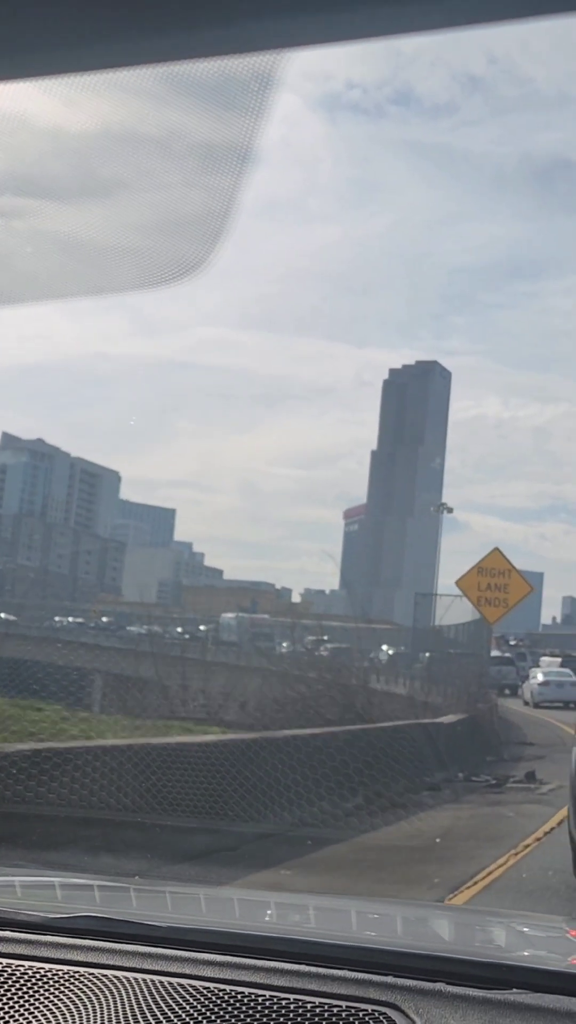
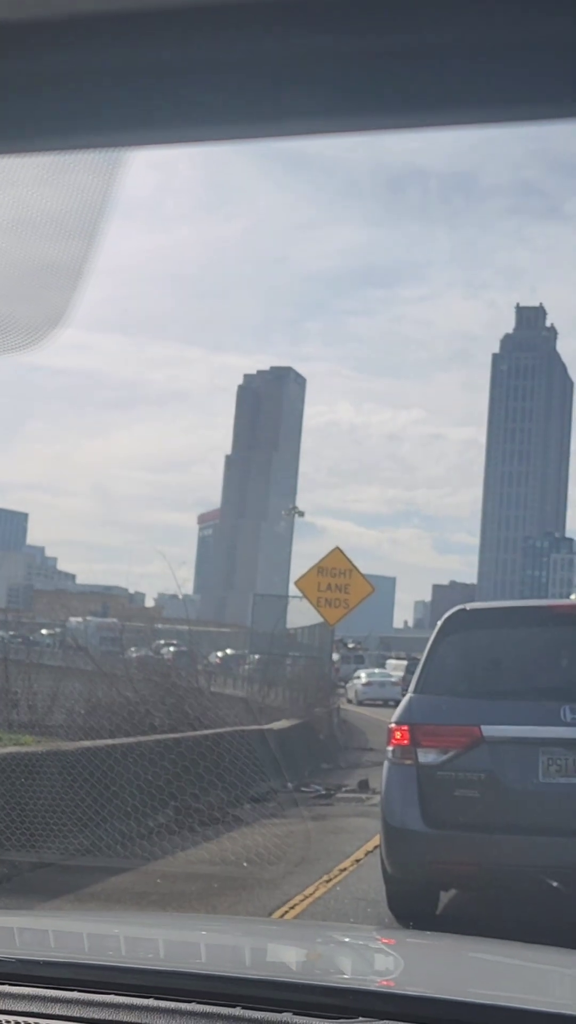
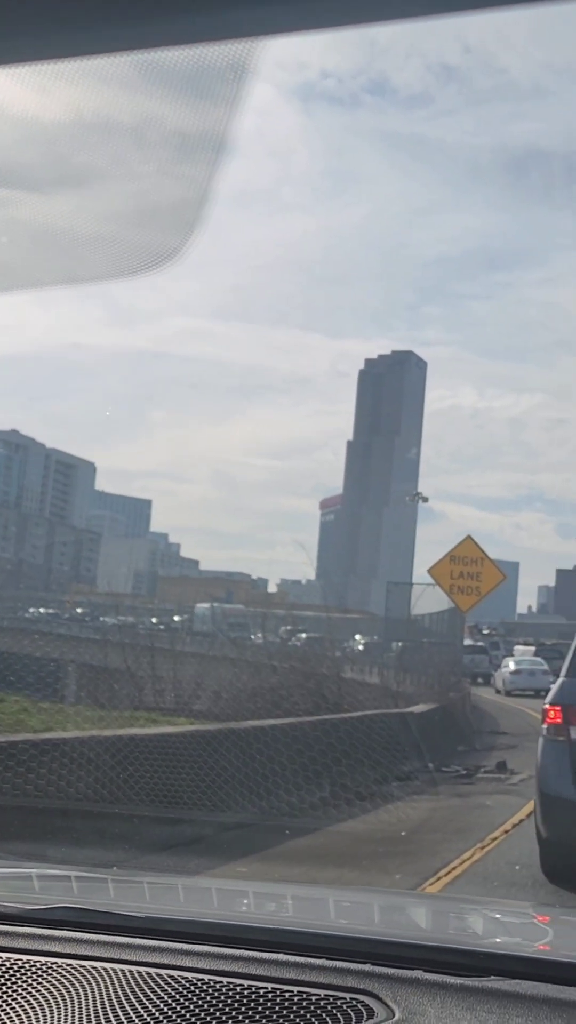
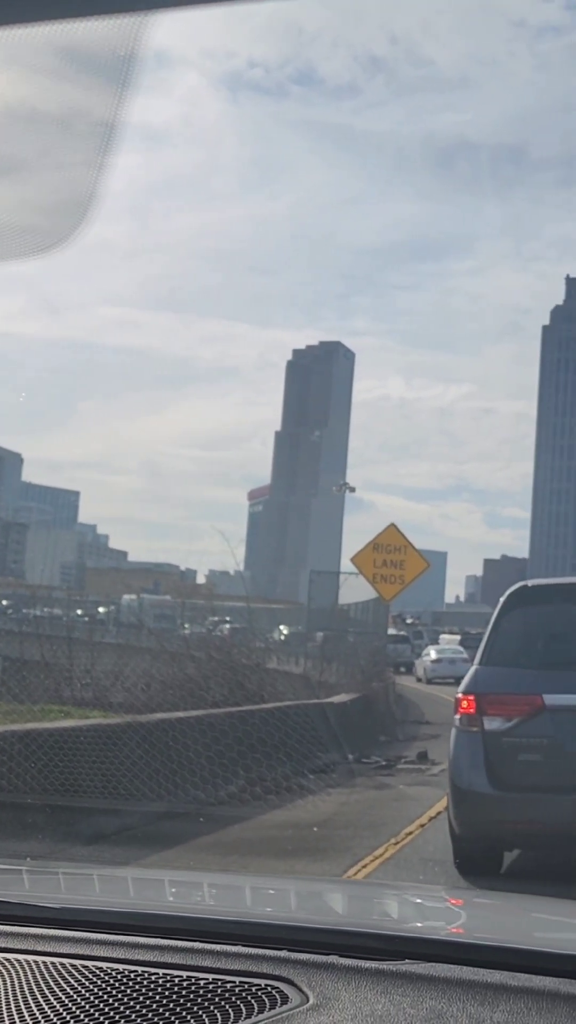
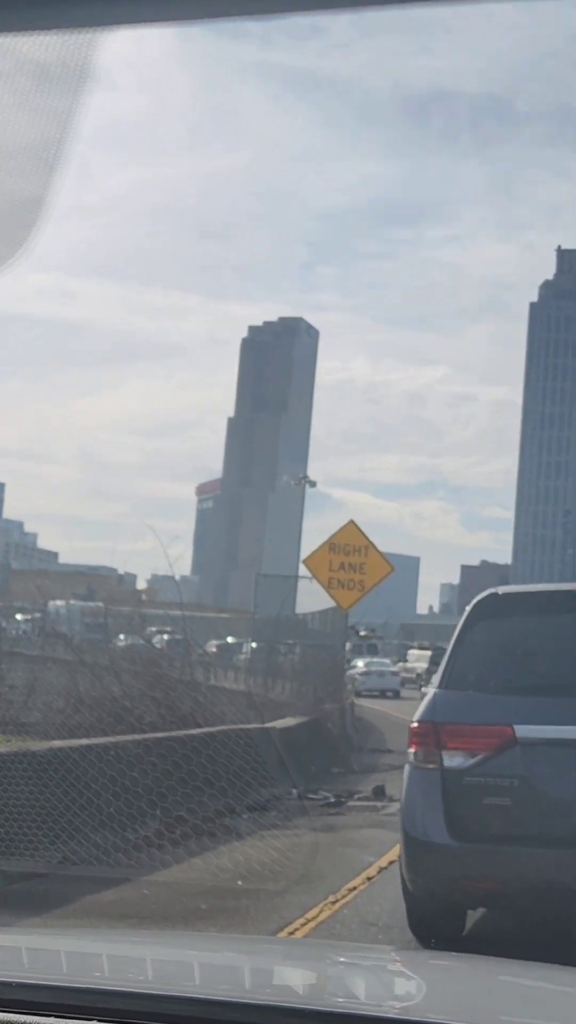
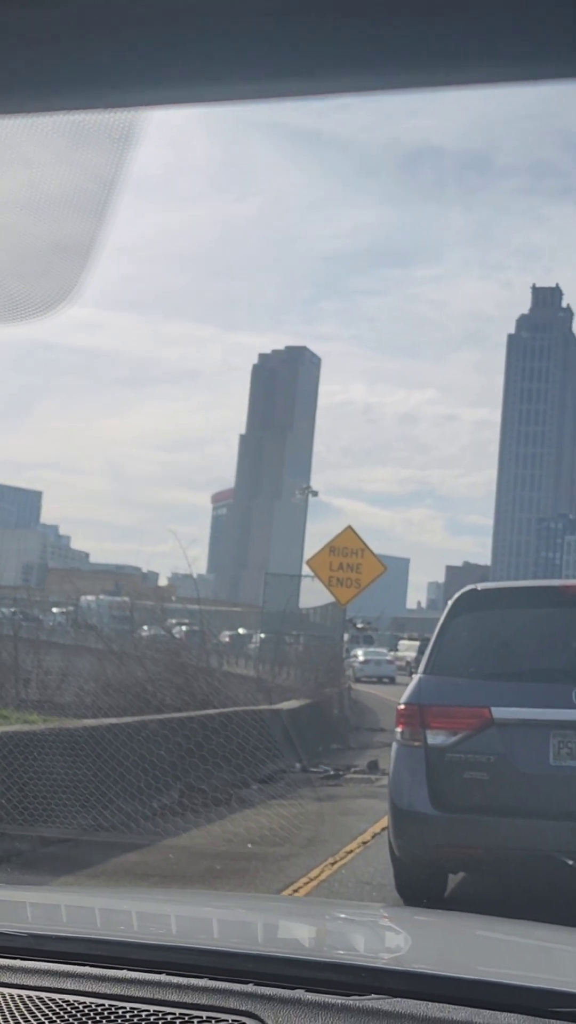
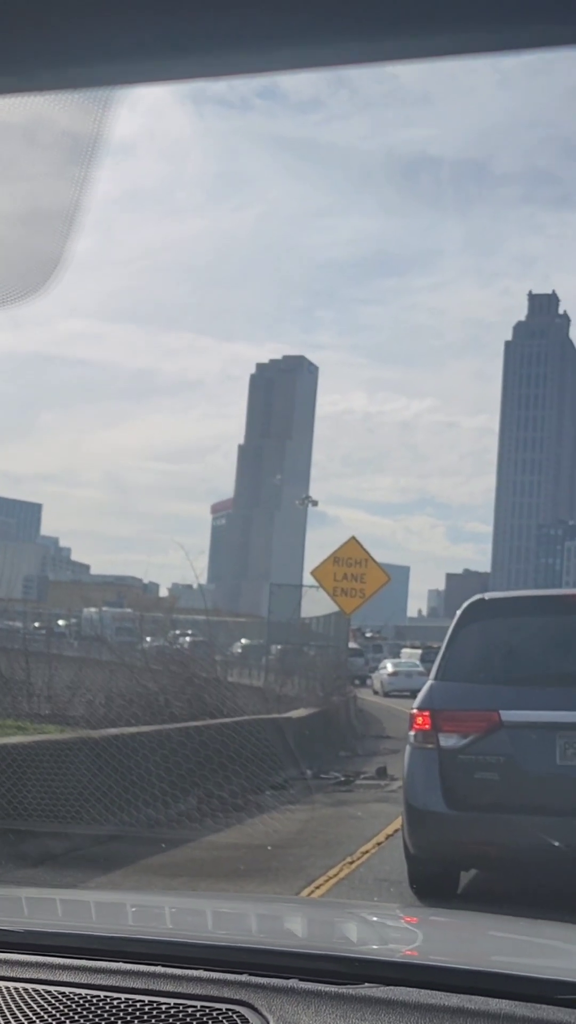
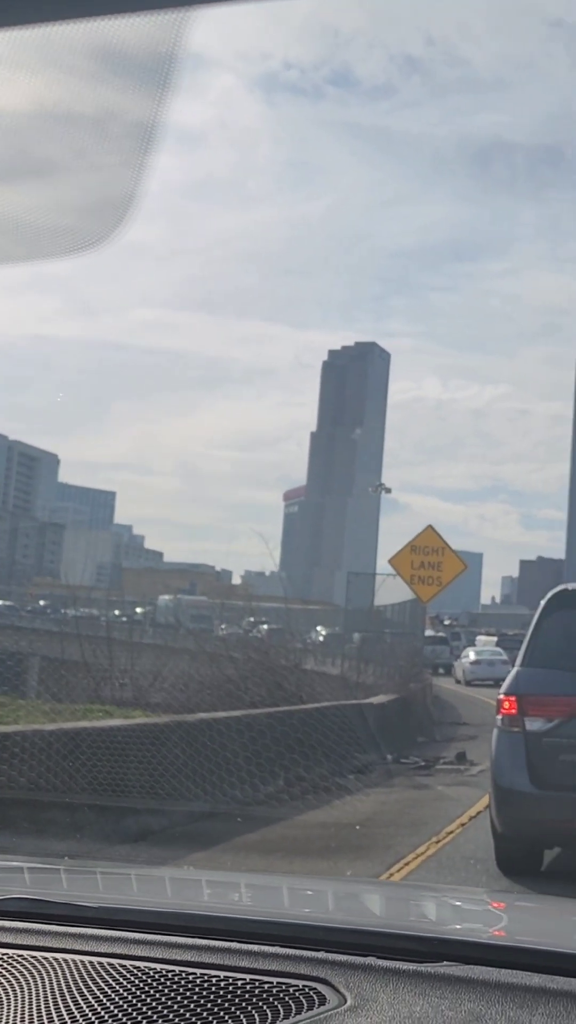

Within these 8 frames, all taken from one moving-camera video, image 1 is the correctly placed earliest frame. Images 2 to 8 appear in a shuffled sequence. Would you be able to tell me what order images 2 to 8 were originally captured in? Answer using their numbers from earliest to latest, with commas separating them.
3, 8, 4, 7, 2, 6, 5
